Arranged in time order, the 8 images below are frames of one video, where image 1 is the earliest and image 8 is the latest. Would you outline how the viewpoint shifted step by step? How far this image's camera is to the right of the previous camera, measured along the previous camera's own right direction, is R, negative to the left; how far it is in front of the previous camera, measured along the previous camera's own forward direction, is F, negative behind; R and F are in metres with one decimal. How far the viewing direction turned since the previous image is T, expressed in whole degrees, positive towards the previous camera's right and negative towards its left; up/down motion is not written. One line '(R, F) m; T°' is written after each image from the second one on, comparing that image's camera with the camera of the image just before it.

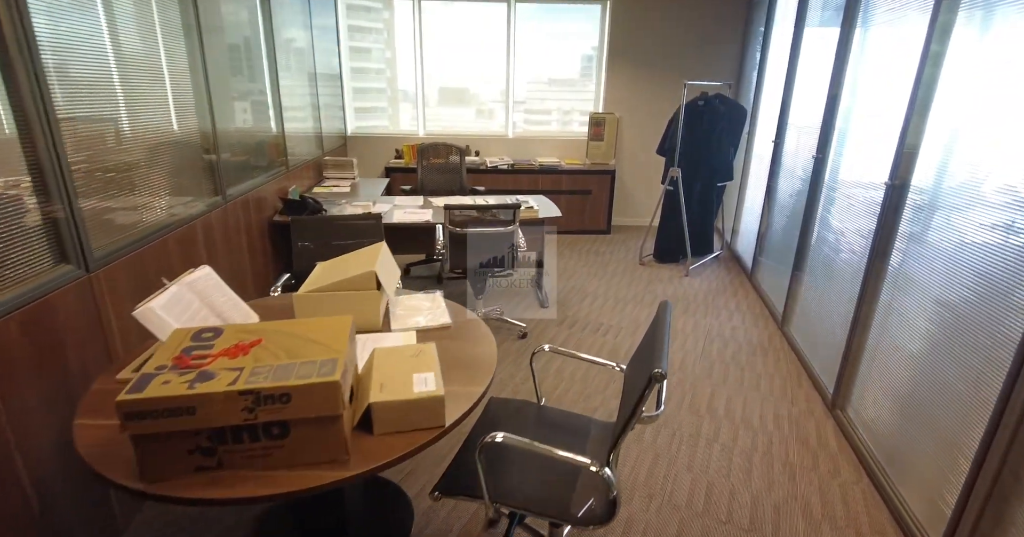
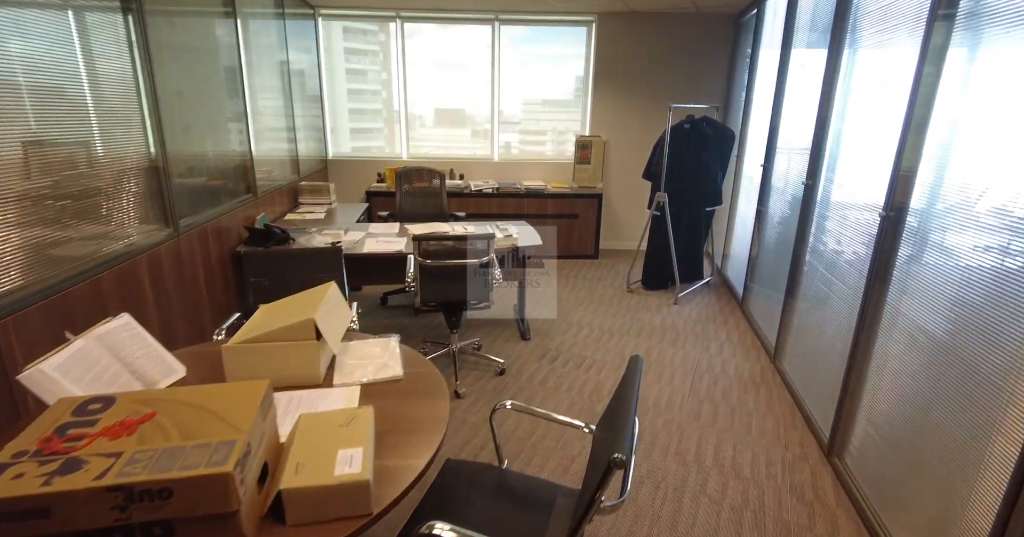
(+0.1, +0.2) m; 0°
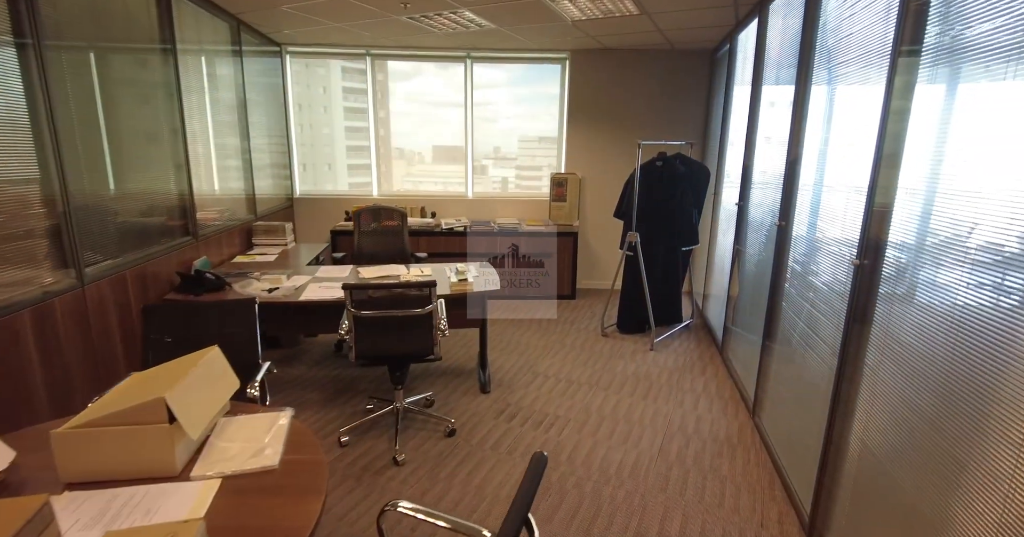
(+0.3, +0.2) m; 0°
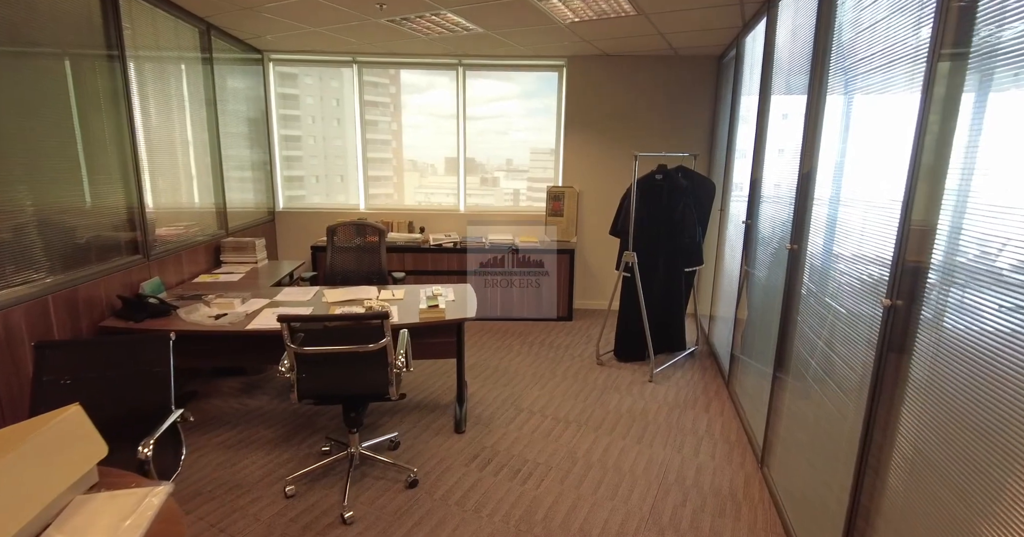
(+0.2, +0.3) m; -1°
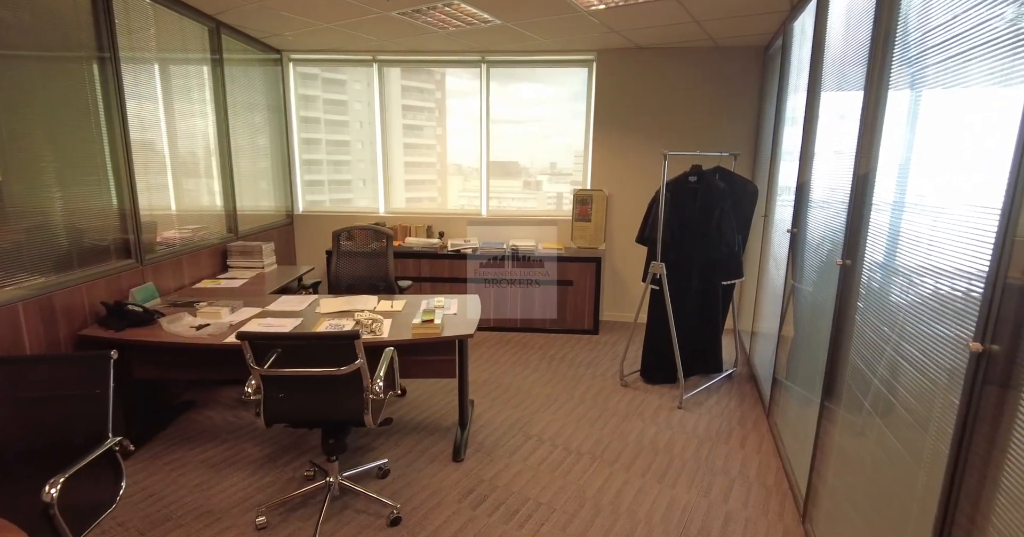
(+0.2, +0.3) m; -5°
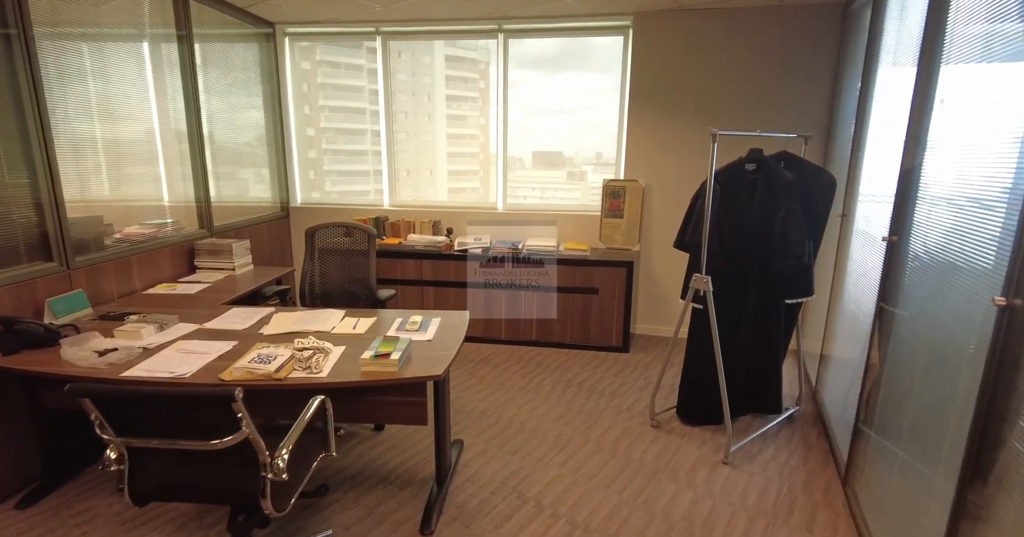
(+0.2, +0.7) m; -5°
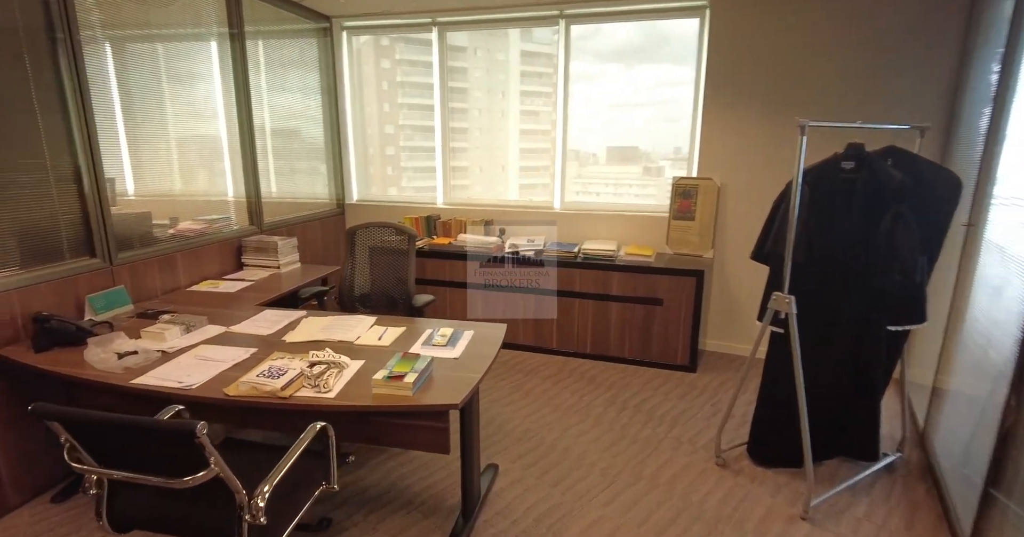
(+0.1, +0.3) m; -8°
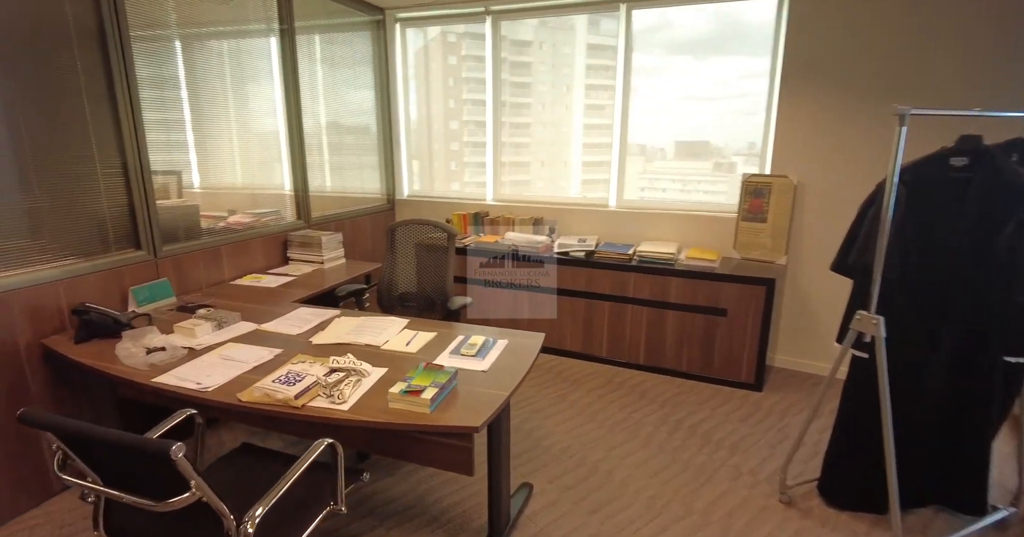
(+0.1, +0.2) m; -7°
